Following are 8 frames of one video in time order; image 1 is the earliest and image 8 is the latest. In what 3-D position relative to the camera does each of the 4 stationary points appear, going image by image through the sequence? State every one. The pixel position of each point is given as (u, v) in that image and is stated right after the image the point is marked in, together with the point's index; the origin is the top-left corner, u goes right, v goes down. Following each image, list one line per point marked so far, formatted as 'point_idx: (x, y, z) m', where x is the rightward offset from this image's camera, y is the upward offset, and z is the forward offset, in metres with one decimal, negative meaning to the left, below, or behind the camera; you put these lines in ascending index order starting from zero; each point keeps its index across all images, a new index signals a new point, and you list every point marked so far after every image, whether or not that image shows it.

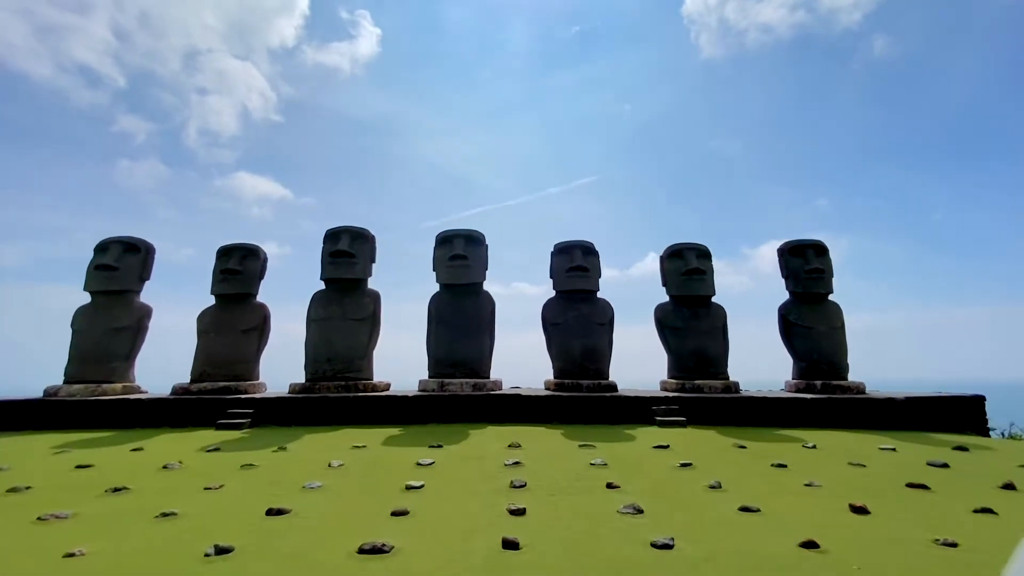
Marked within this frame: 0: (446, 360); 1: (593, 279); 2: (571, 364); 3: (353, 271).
0: (-1.3, -1.5, +9.3) m
1: (+1.8, +0.2, +9.8) m
2: (+1.2, -1.6, +9.3) m
3: (-3.4, +0.4, +9.8) m
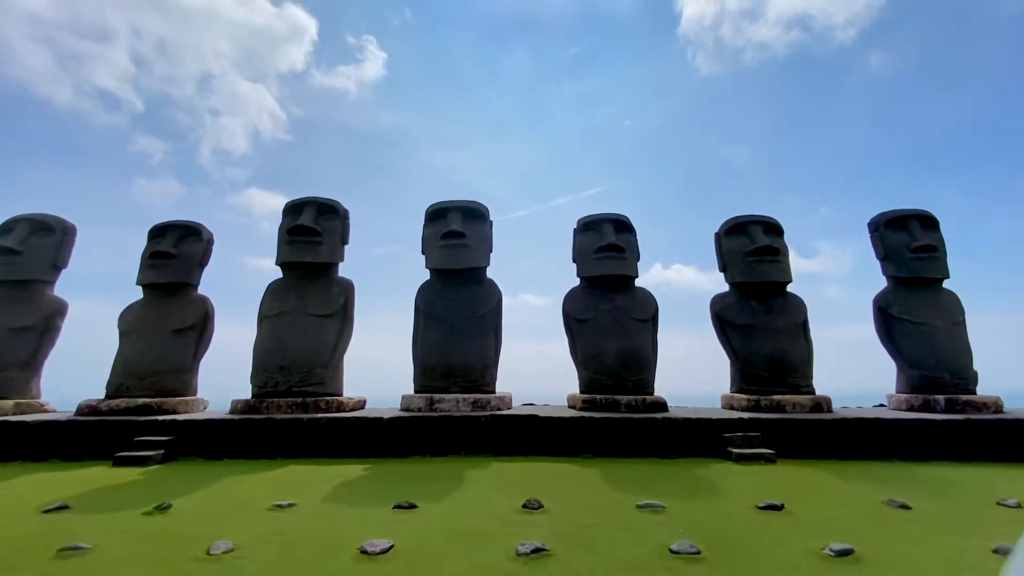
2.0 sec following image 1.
0: (-1.2, -1.3, +7.0) m
1: (+2.0, +0.4, +7.5) m
2: (+1.4, -1.3, +7.0) m
3: (-3.2, +0.6, +7.6) m
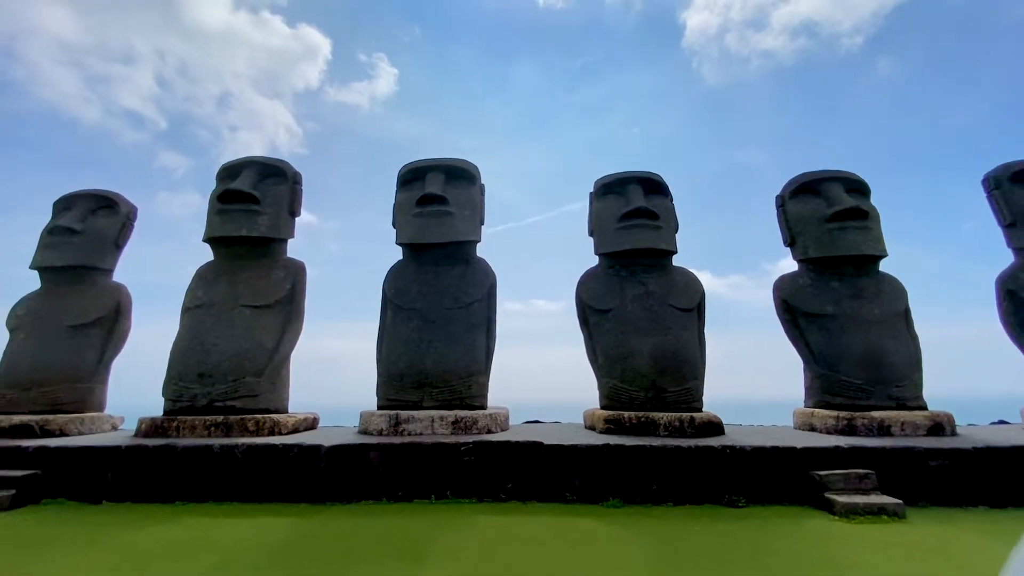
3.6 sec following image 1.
0: (-1.2, -1.0, +5.2) m
1: (+1.9, +0.7, +5.6) m
2: (+1.4, -1.1, +5.1) m
3: (-3.3, +0.8, +5.8) m
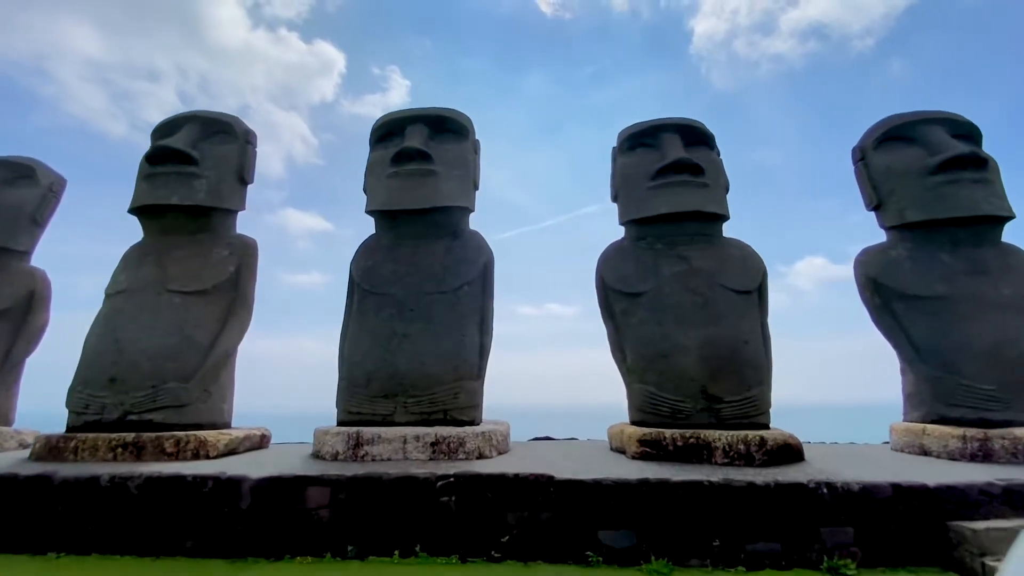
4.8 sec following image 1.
0: (-1.2, -0.8, +3.9) m
1: (+1.9, +0.9, +4.3) m
2: (+1.4, -0.8, +3.7) m
3: (-3.3, +1.0, +4.7) m
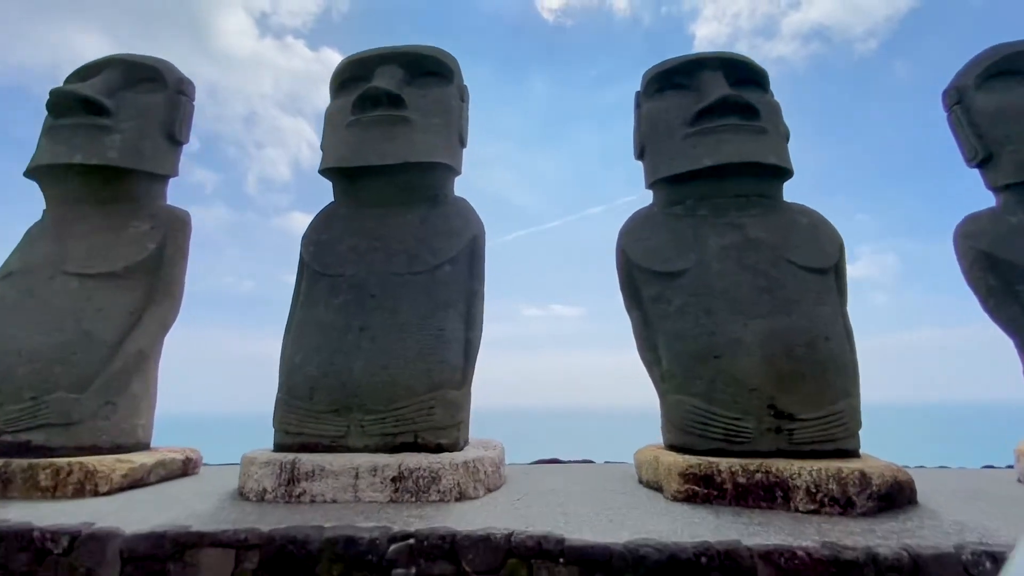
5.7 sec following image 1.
0: (-1.2, -0.7, +2.9) m
1: (+1.9, +1.0, +3.2) m
2: (+1.3, -0.7, +2.7) m
3: (-3.3, +1.1, +3.7) m
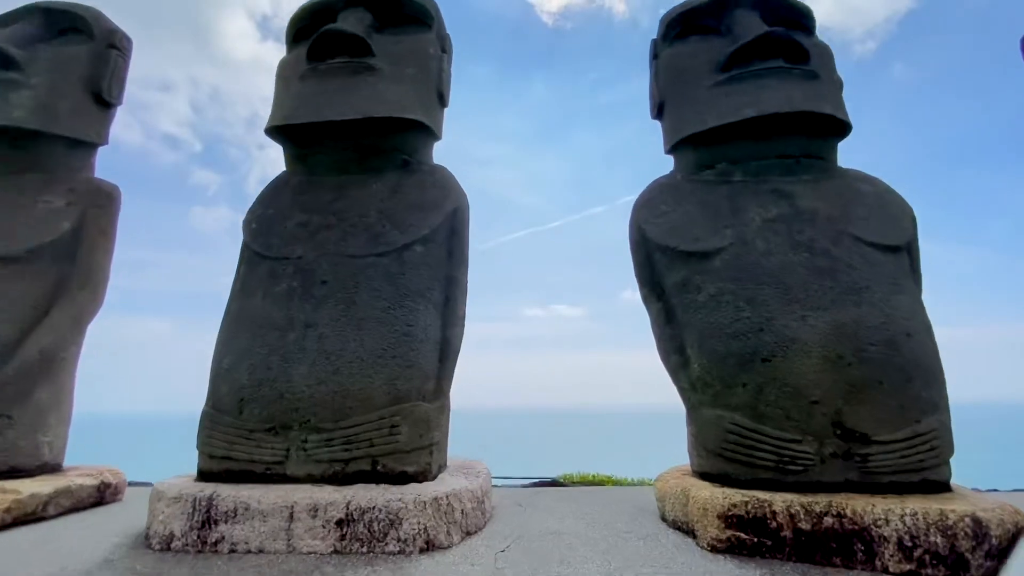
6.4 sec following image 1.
0: (-1.3, -0.6, +2.3) m
1: (+1.8, +1.1, +2.6) m
2: (+1.2, -0.6, +2.1) m
3: (-3.3, +1.2, +3.1) m
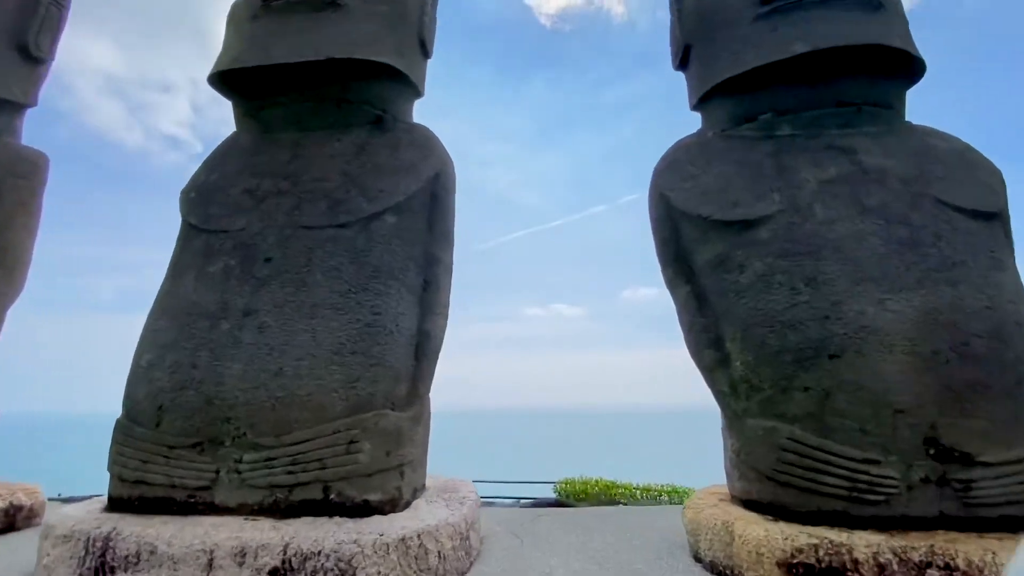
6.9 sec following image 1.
0: (-1.3, -0.5, +1.8) m
1: (+1.8, +1.2, +2.1) m
2: (+1.2, -0.5, +1.6) m
3: (-3.4, +1.3, +2.6) m
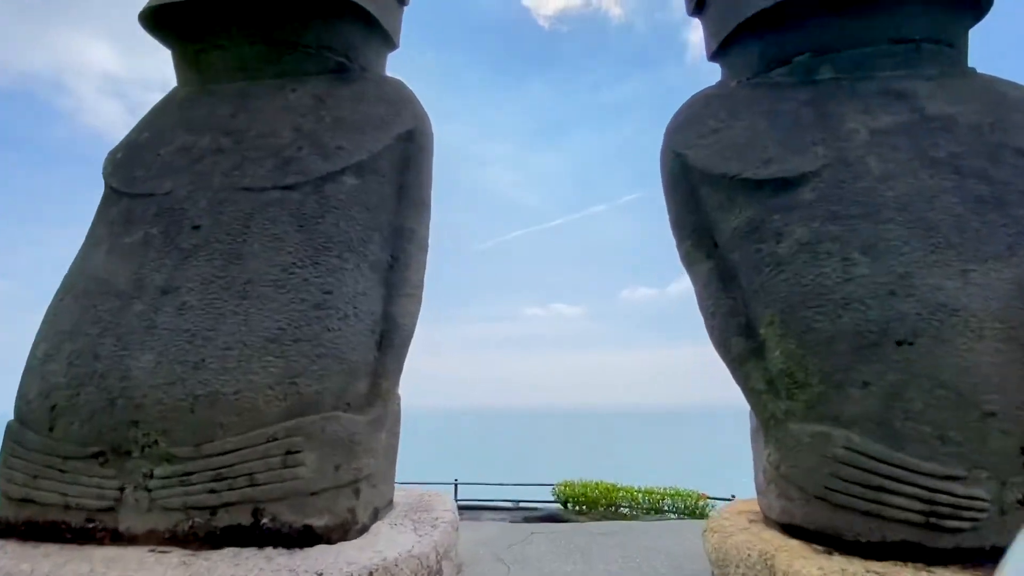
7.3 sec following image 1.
0: (-1.4, -0.4, +1.4) m
1: (+1.7, +1.3, +1.8) m
2: (+1.2, -0.4, +1.2) m
3: (-3.4, +1.4, +2.2) m
